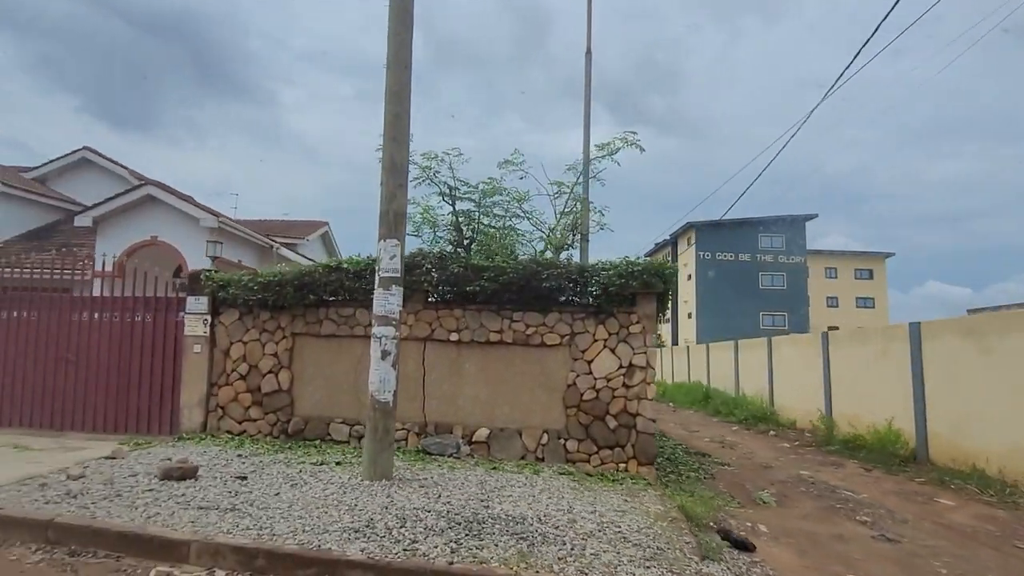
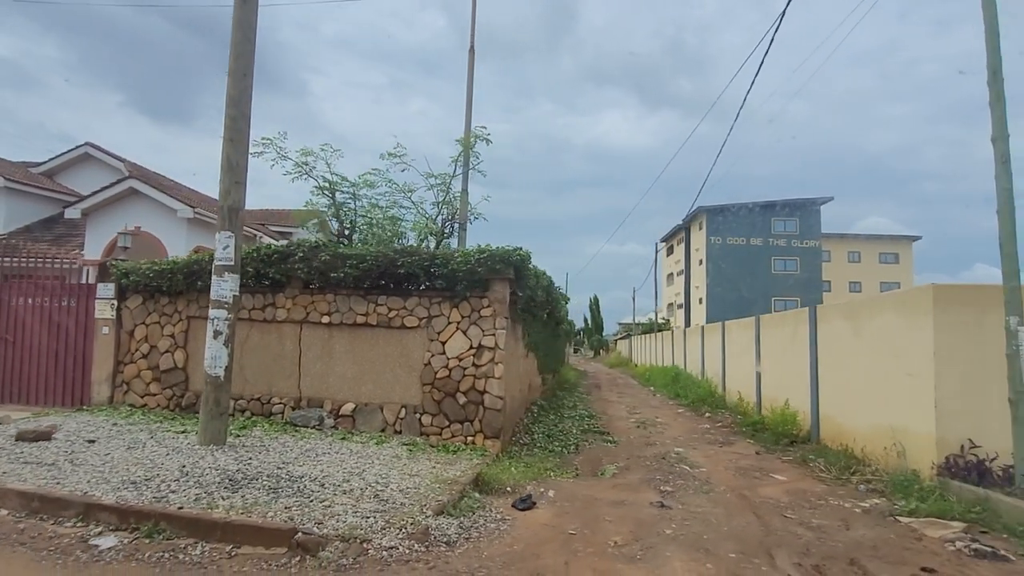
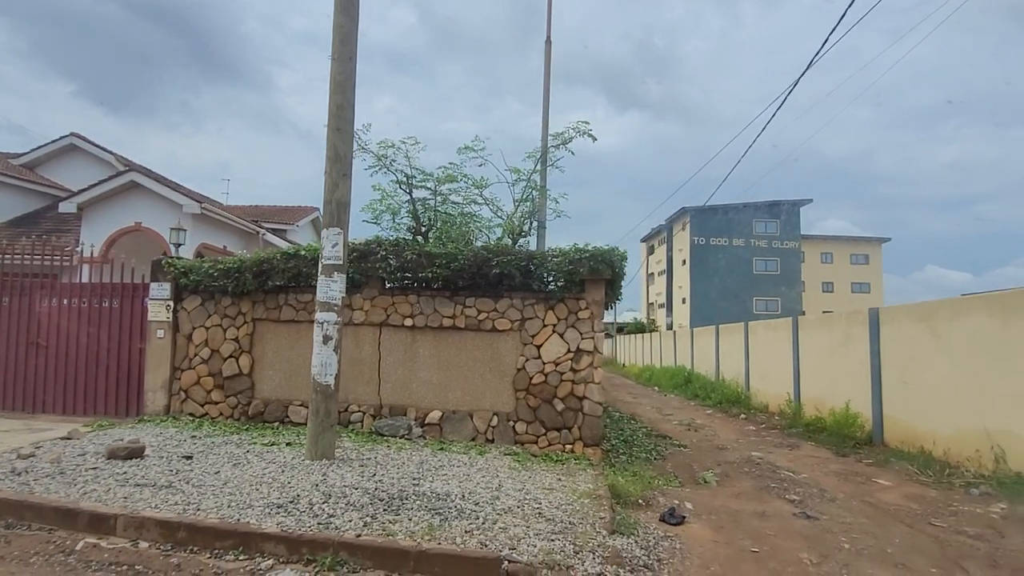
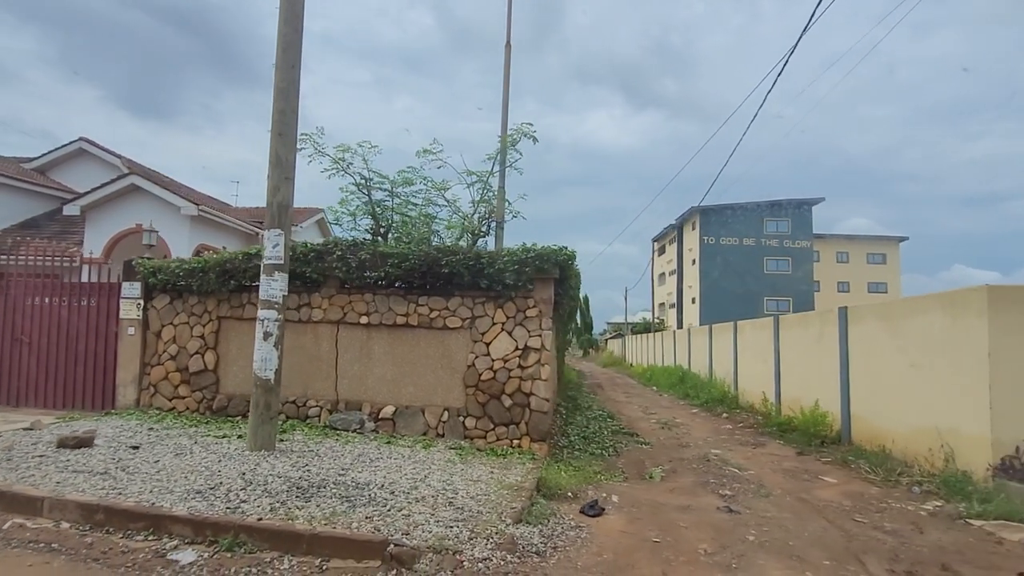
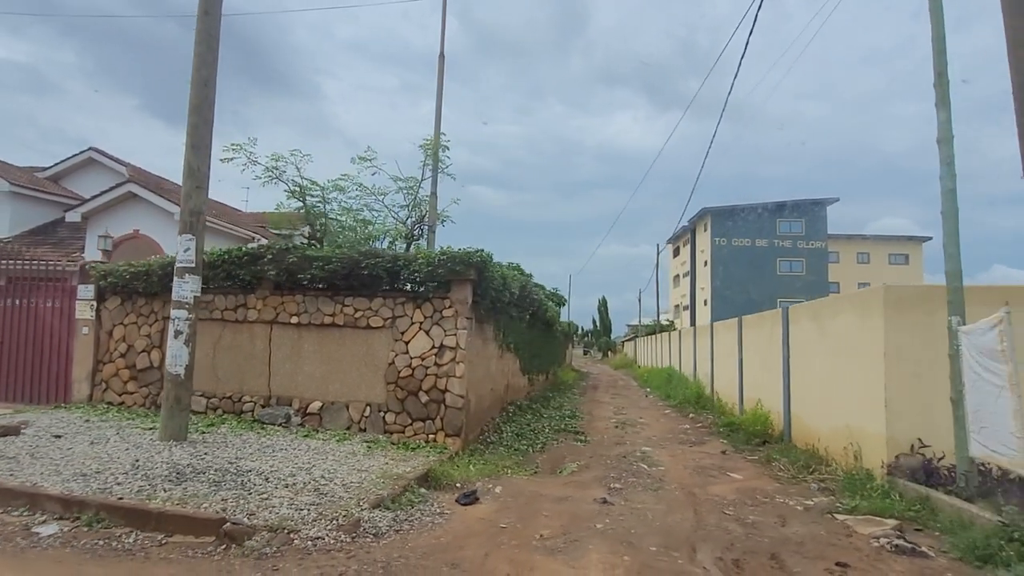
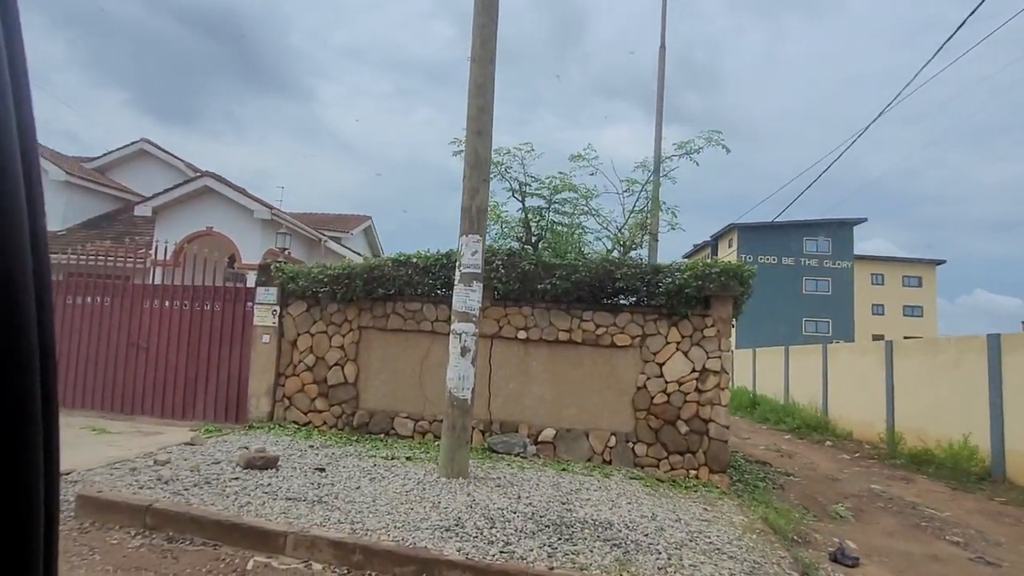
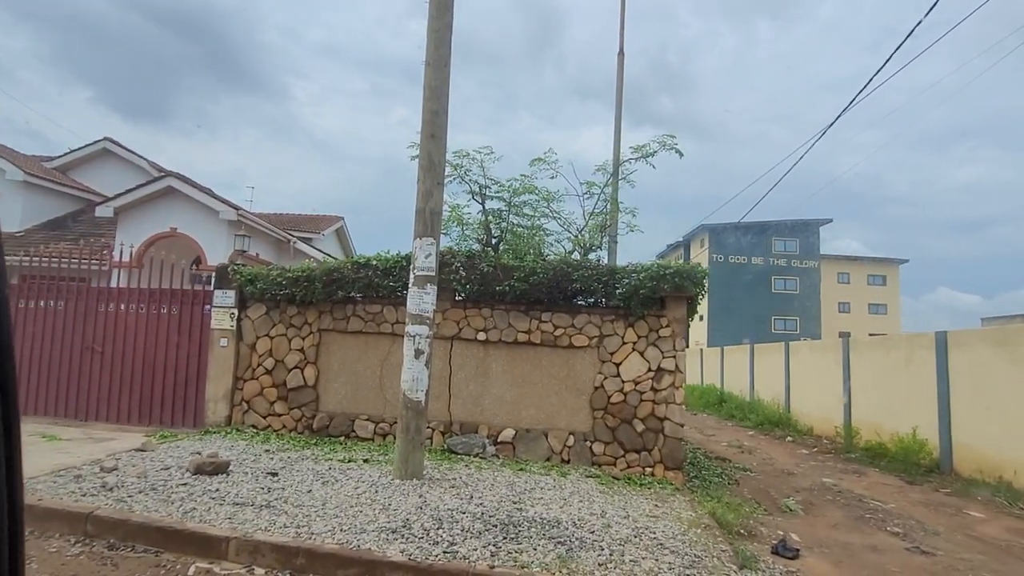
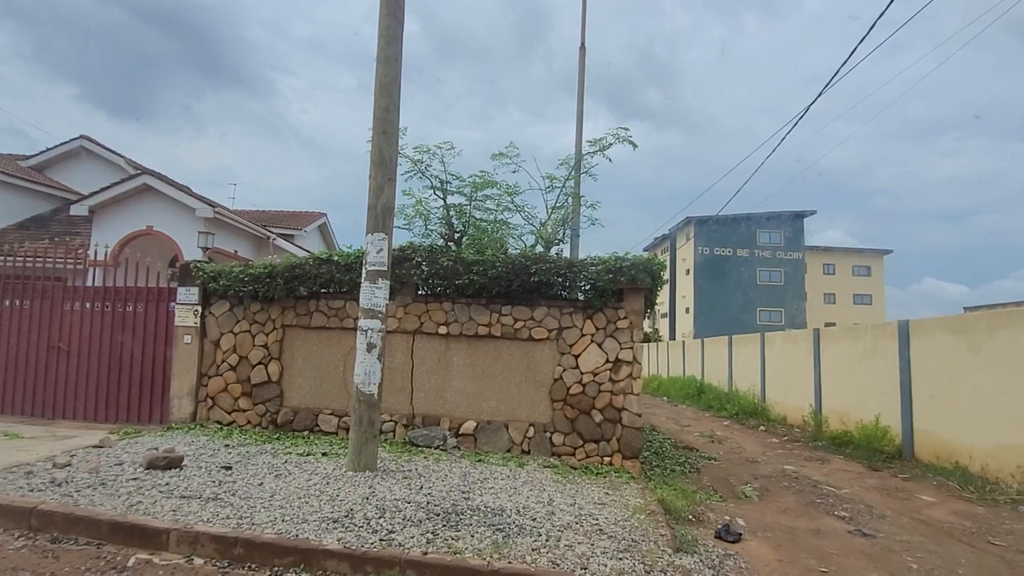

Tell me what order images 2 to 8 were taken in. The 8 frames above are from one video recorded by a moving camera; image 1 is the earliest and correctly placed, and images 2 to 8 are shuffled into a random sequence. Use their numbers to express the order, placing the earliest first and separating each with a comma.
6, 7, 8, 3, 4, 2, 5
